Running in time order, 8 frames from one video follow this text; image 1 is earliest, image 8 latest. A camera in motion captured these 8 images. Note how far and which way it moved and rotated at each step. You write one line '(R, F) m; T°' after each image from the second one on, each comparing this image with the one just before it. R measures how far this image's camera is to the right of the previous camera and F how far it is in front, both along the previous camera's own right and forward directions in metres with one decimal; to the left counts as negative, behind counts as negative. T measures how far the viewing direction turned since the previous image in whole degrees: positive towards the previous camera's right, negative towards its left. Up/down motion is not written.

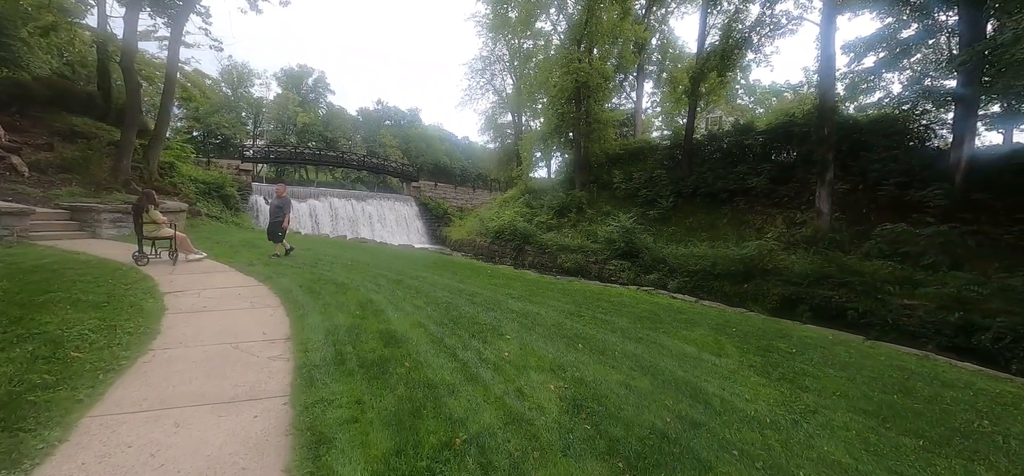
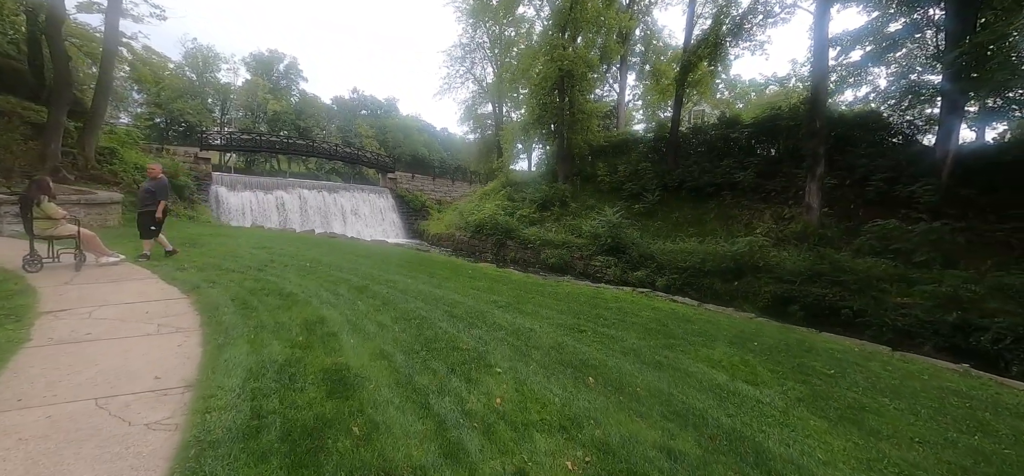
(-0.1, +0.7) m; +3°
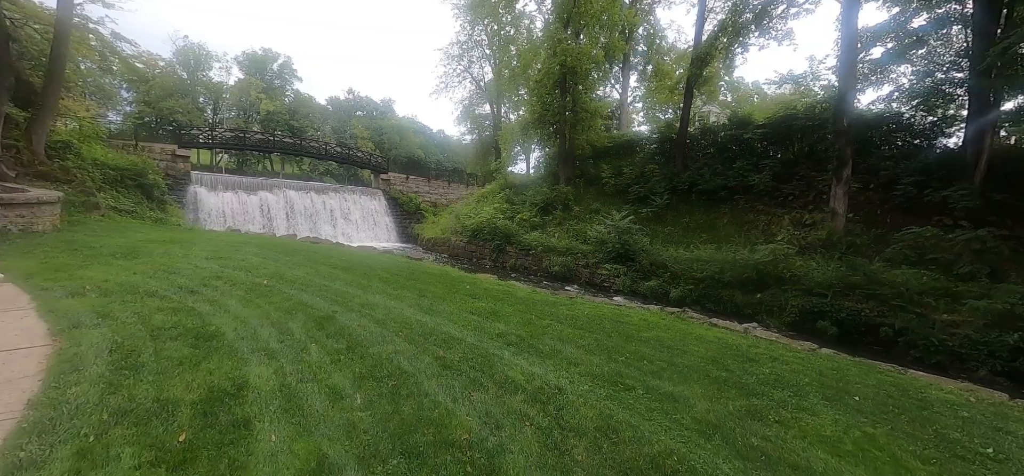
(-0.2, +1.0) m; +1°
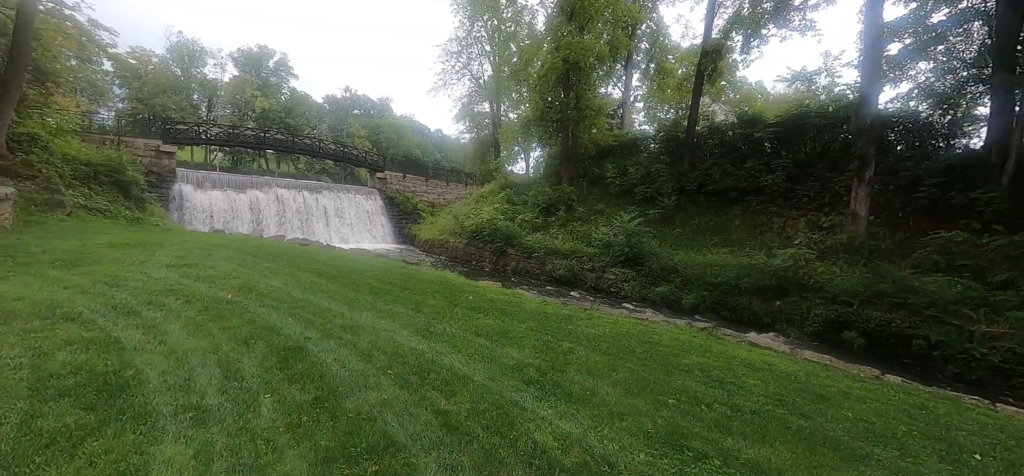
(-0.2, +0.7) m; 0°
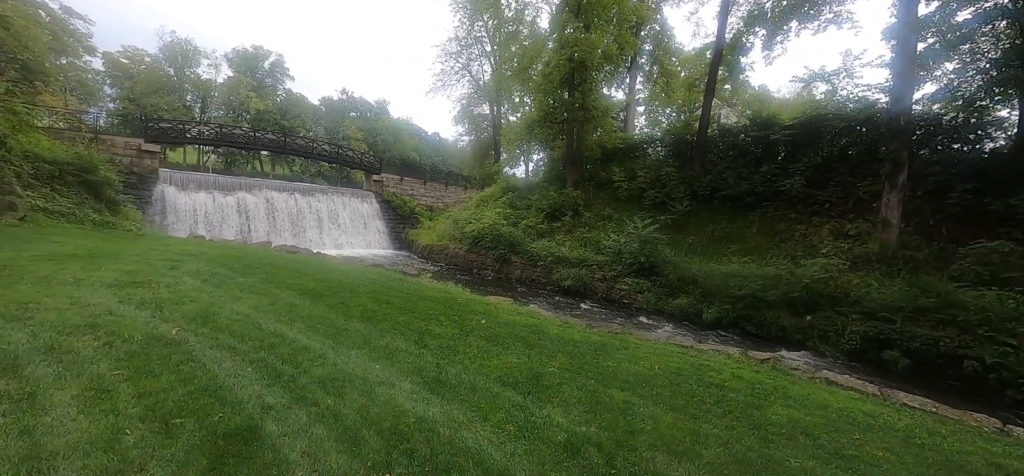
(-0.3, +0.8) m; +1°
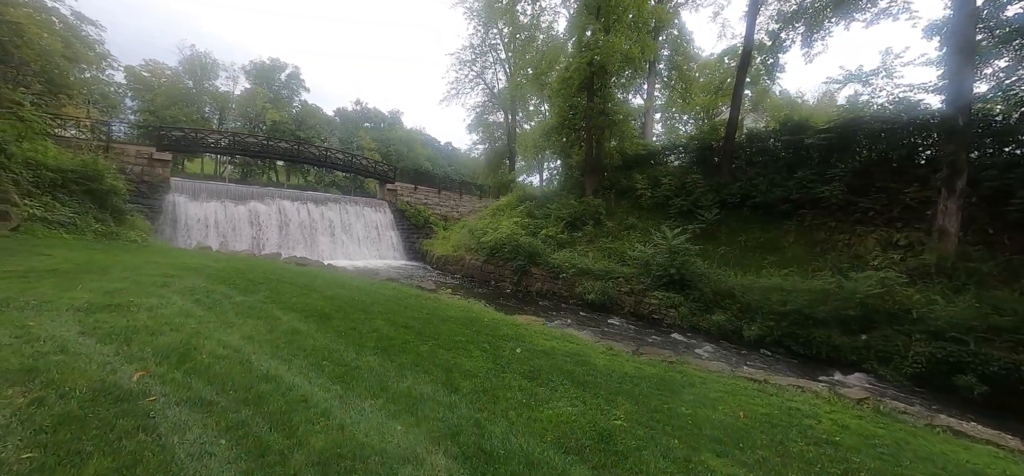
(-0.3, +0.6) m; -2°
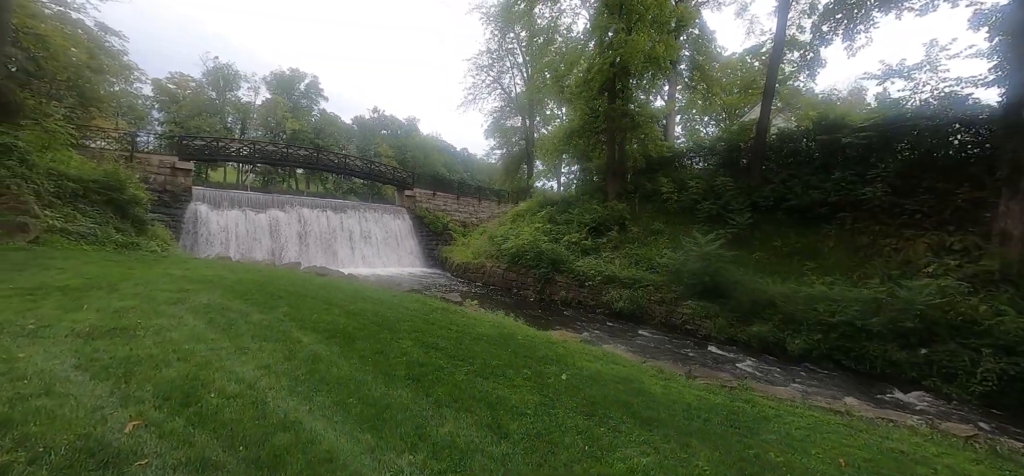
(-0.3, +0.4) m; -2°
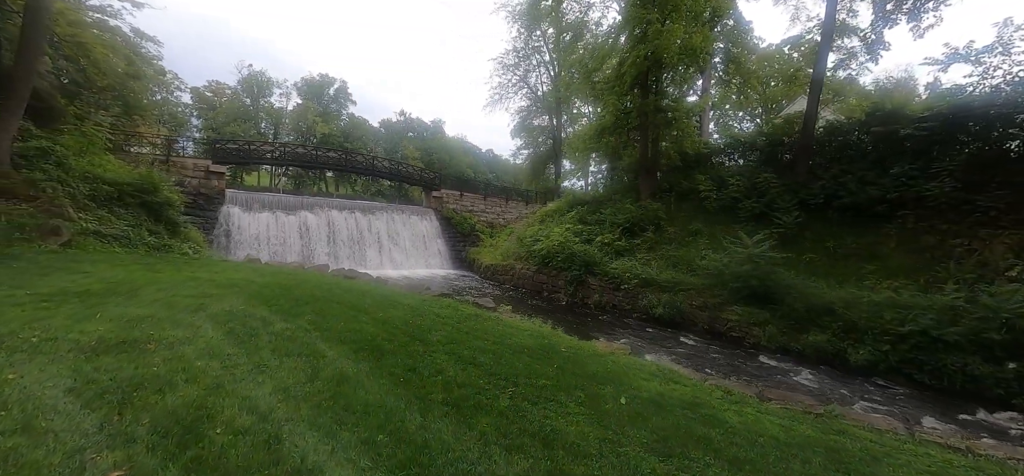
(-0.2, +0.4) m; -3°
